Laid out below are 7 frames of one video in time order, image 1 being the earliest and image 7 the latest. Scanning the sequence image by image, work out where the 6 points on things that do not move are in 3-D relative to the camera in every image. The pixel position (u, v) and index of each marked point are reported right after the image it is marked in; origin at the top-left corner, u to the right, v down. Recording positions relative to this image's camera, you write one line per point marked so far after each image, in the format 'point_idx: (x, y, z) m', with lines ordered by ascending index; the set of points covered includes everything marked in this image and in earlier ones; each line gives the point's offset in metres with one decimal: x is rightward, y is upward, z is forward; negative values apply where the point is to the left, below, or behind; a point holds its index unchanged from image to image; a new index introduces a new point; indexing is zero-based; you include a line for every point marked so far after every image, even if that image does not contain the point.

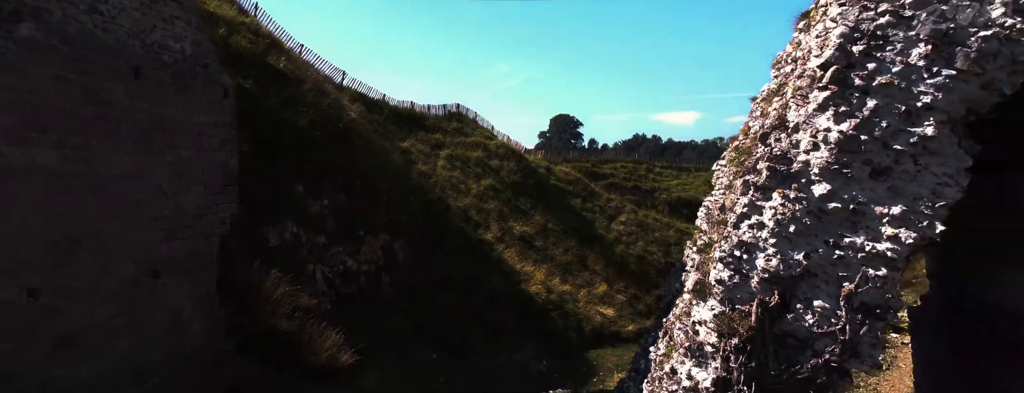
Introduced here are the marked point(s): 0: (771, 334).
0: (+1.3, -0.7, +2.7) m
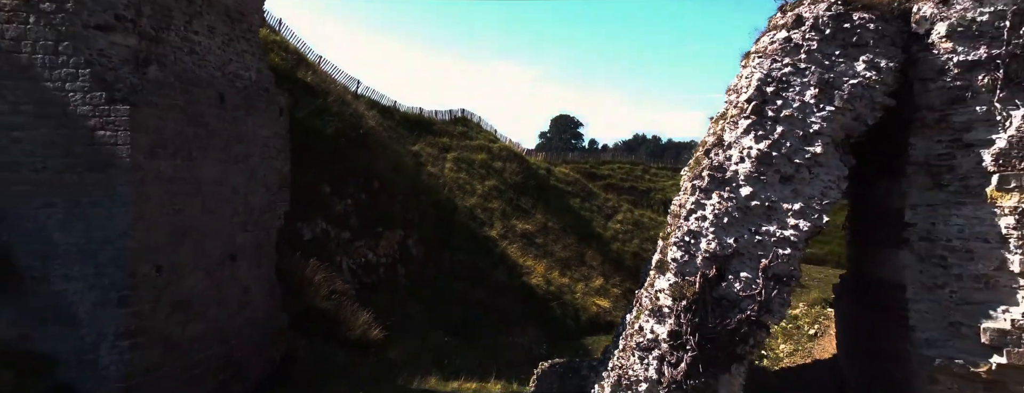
0: (+1.3, -0.7, +3.9) m
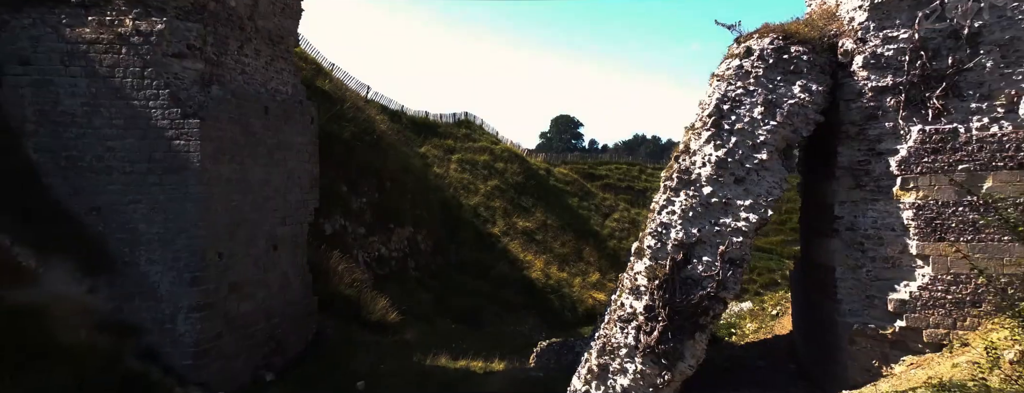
0: (+1.3, -0.7, +4.8) m
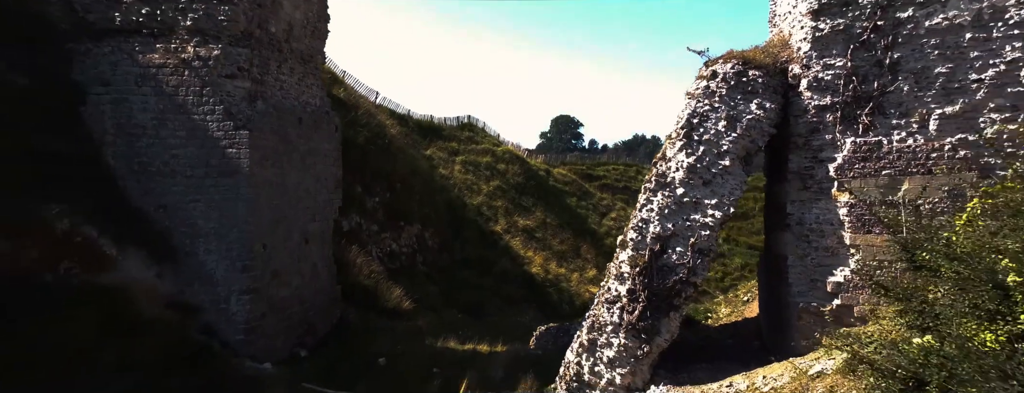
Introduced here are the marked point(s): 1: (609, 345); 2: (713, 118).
0: (+1.4, -0.7, +5.6) m
1: (+0.9, -1.4, +5.7) m
2: (+1.9, +0.7, +5.5) m
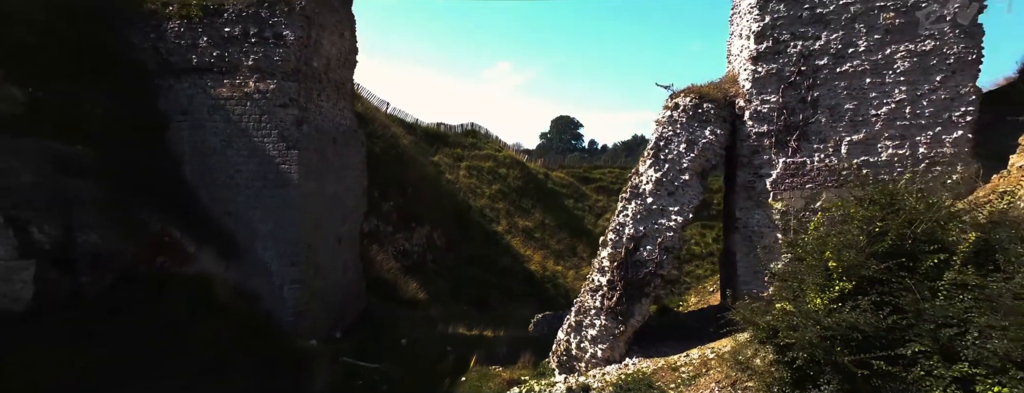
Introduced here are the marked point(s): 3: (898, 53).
0: (+1.4, -0.8, +7.0) m
1: (+0.9, -1.5, +7.0) m
2: (+1.9, +0.6, +6.9) m
3: (+3.8, +1.4, +5.8) m
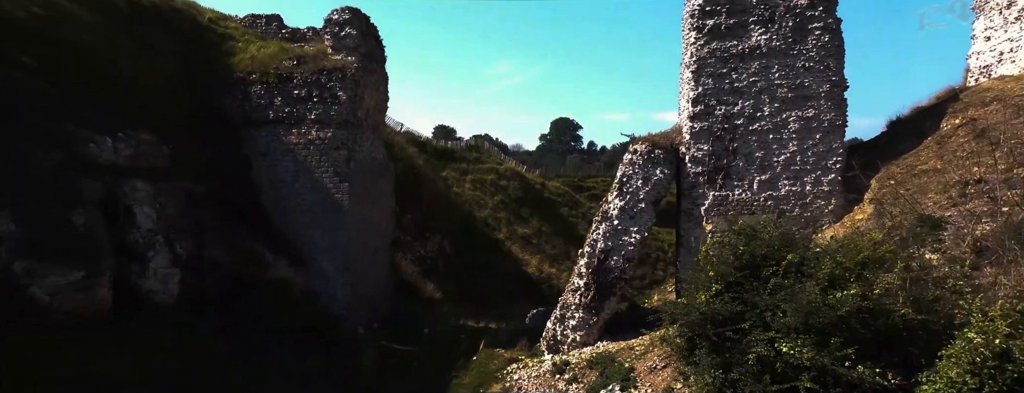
0: (+1.4, -1.1, +9.2) m
1: (+0.9, -1.9, +9.2) m
2: (+1.9, +0.3, +9.1) m
3: (+3.8, +1.1, +8.1) m
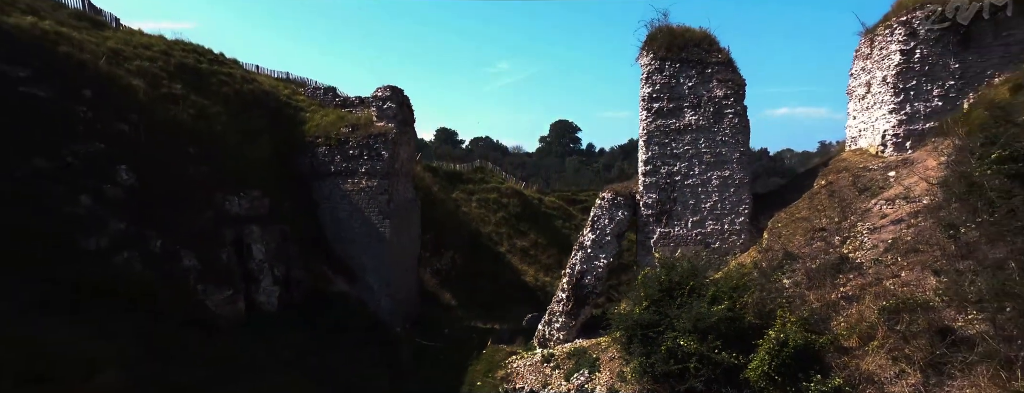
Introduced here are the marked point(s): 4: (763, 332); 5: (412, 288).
0: (+1.4, -1.8, +12.4) m
1: (+0.9, -2.6, +12.4) m
2: (+1.9, -0.4, +12.2) m
3: (+3.8, +0.4, +11.2) m
4: (+3.4, -1.8, +8.0) m
5: (-2.4, -2.1, +14.2) m
